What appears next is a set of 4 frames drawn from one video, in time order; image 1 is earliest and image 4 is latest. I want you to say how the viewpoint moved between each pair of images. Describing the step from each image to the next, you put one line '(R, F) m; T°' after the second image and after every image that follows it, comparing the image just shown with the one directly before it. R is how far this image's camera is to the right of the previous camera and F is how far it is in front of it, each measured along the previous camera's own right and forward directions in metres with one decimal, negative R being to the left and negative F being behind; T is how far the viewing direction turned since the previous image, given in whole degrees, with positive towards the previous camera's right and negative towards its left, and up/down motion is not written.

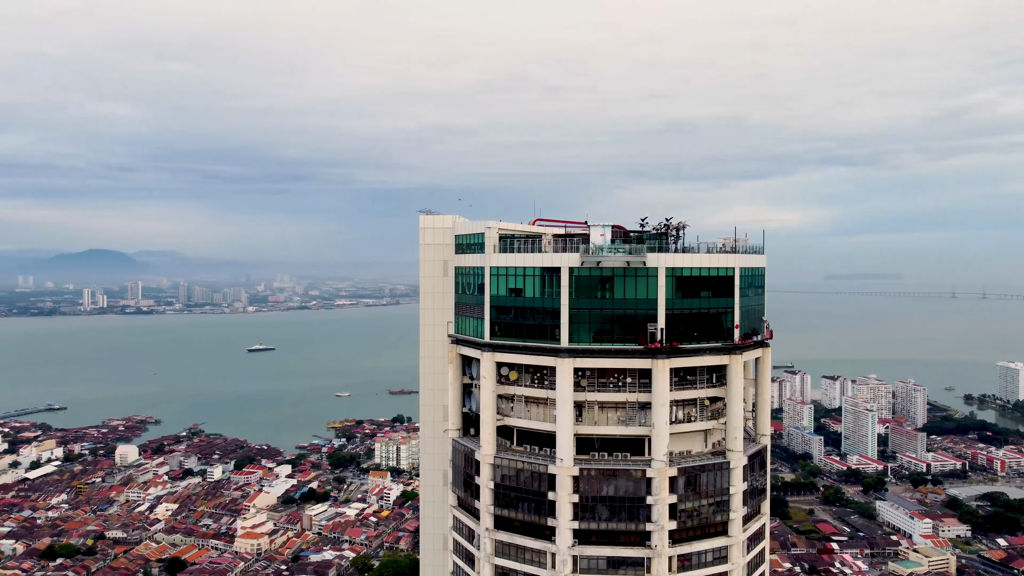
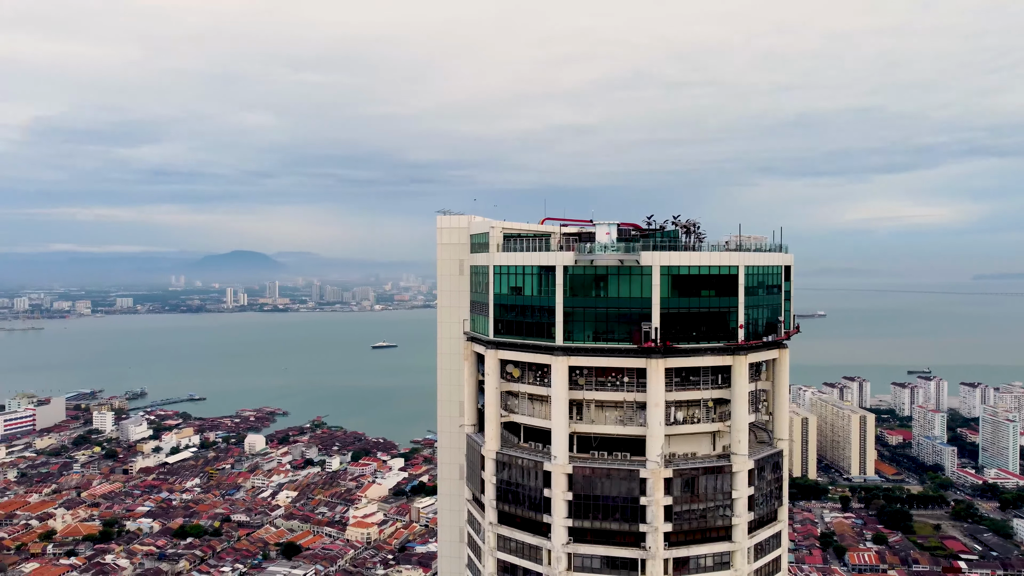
(+2.5, 0.0) m; -9°
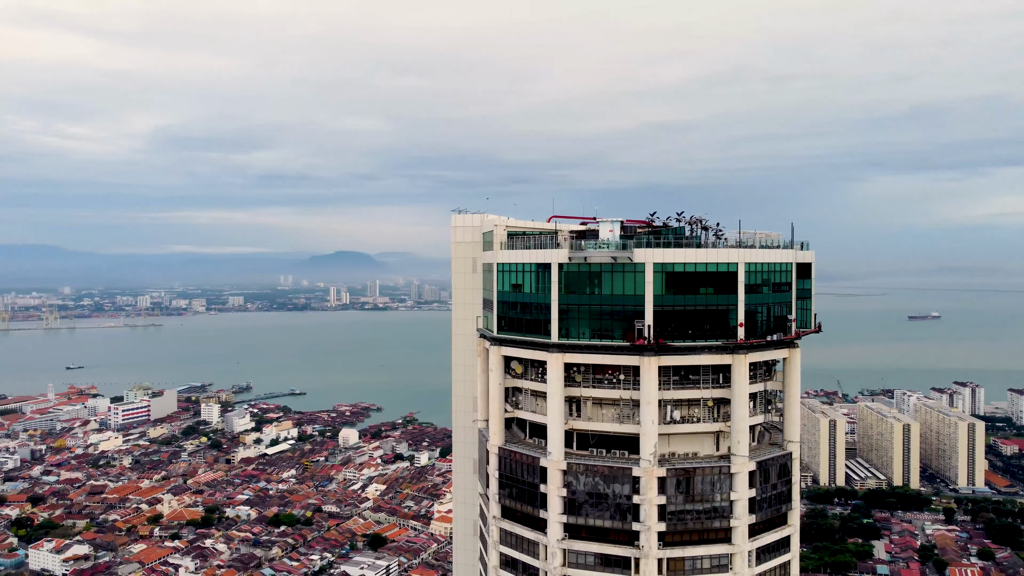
(+2.0, -0.1) m; -7°
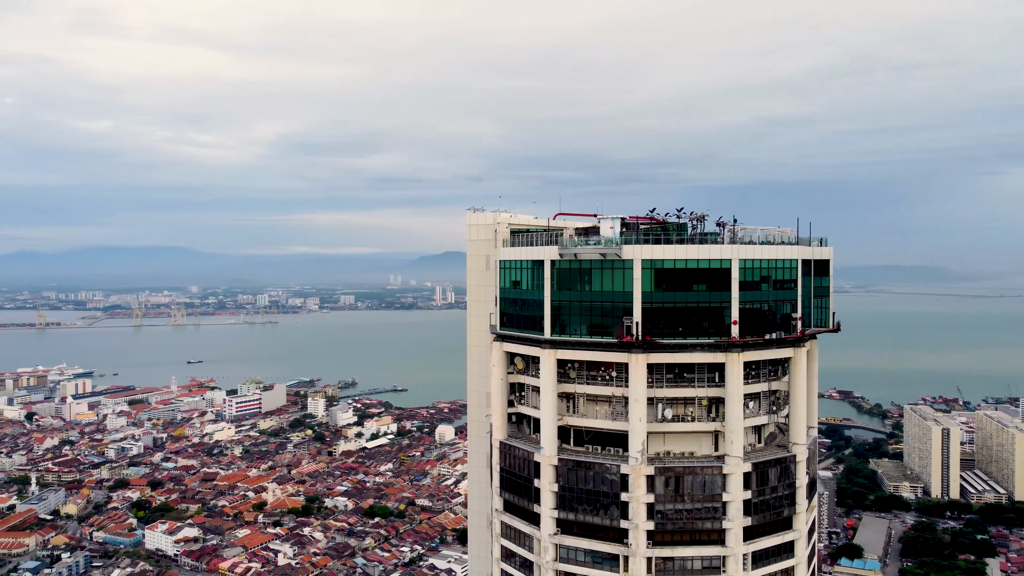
(+2.2, -0.1) m; -7°
